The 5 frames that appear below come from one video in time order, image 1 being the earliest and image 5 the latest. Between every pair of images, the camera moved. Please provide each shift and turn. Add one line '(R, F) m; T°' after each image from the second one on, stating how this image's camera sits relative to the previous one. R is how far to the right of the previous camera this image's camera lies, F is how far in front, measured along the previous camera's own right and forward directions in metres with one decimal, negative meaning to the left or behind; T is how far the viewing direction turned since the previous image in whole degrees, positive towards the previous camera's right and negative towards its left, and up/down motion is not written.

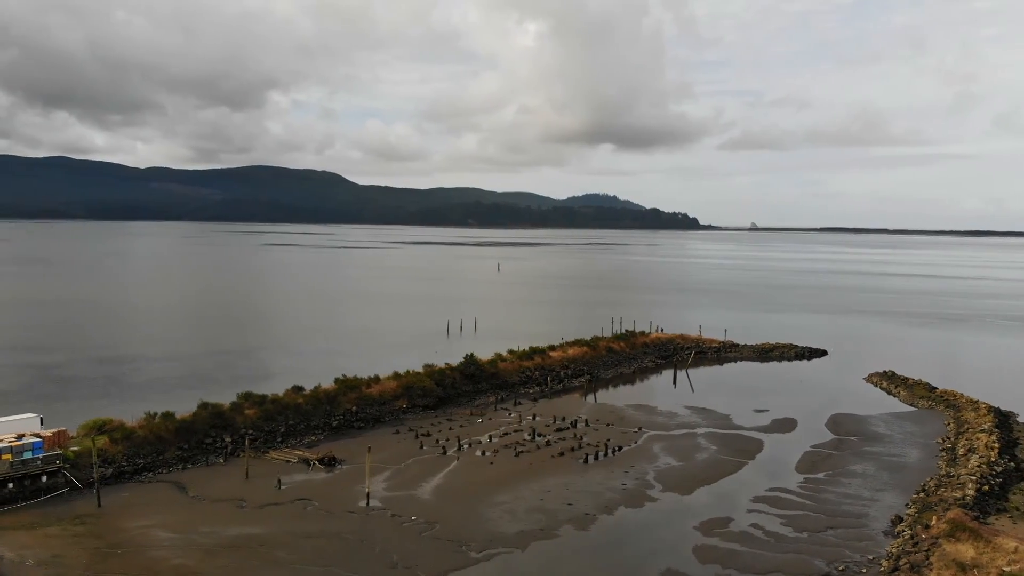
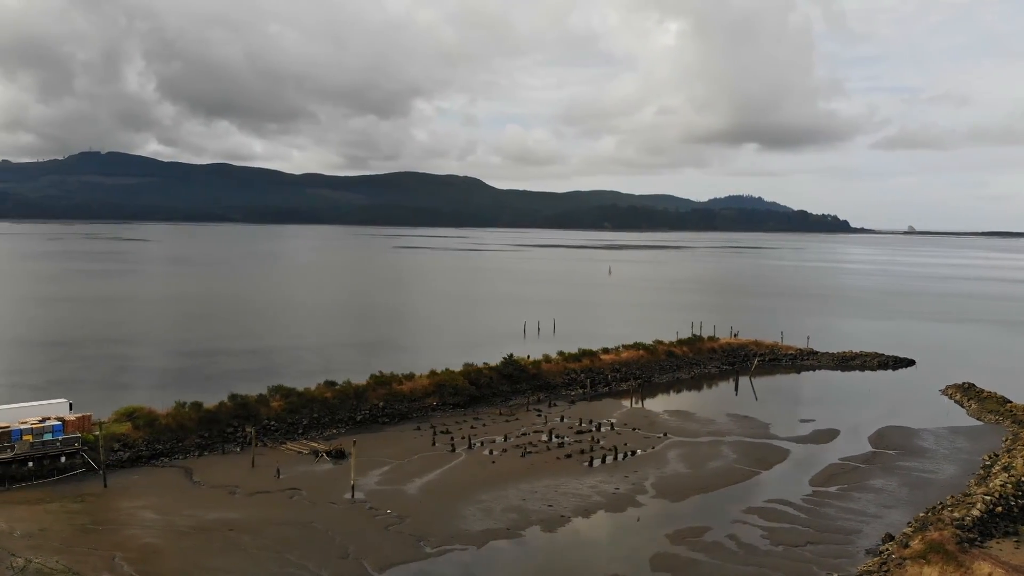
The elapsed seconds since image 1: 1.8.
(+3.7, +0.2) m; -9°
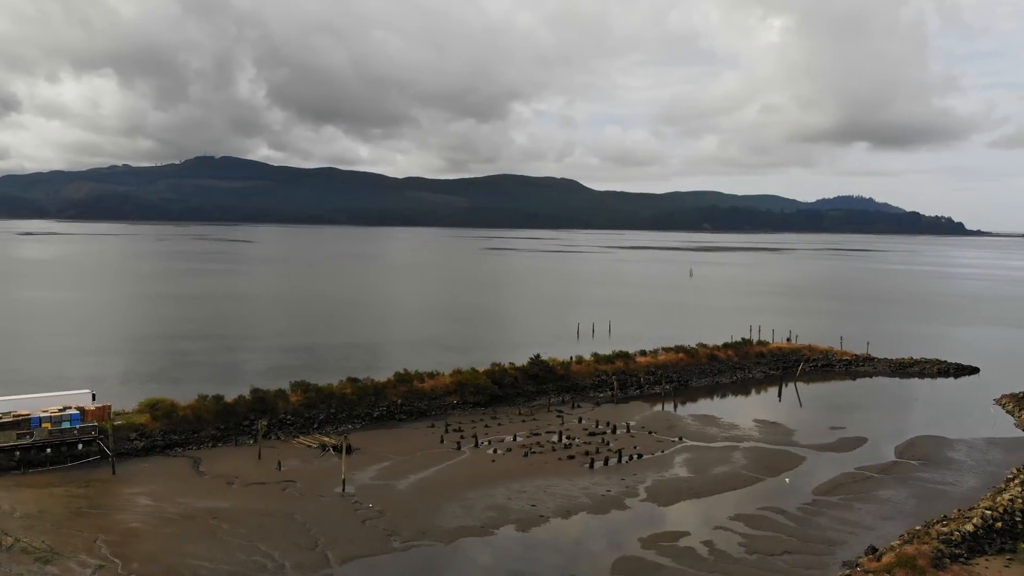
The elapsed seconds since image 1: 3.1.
(+2.7, +0.1) m; -6°
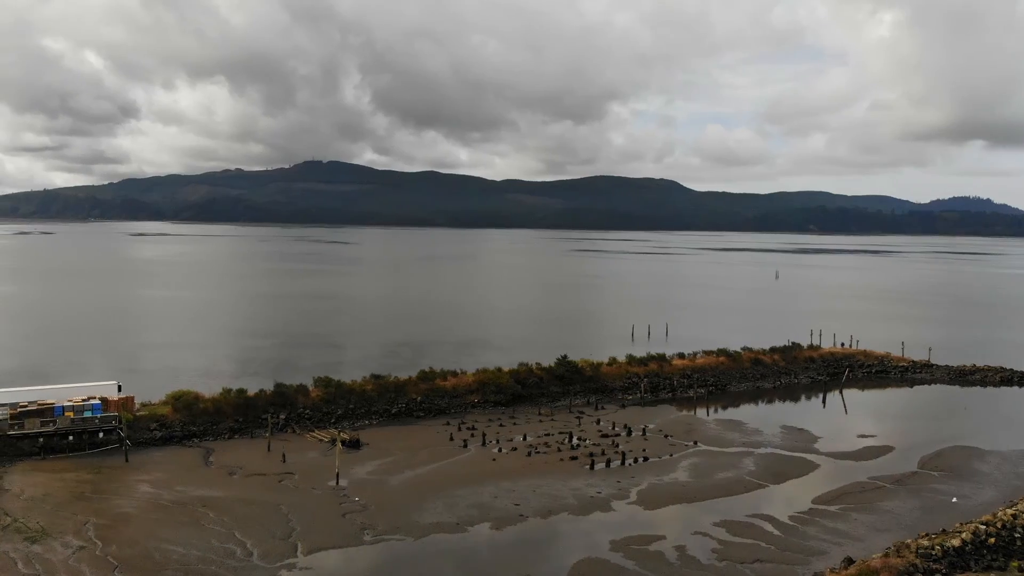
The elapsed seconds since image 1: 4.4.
(+2.7, +0.1) m; -6°
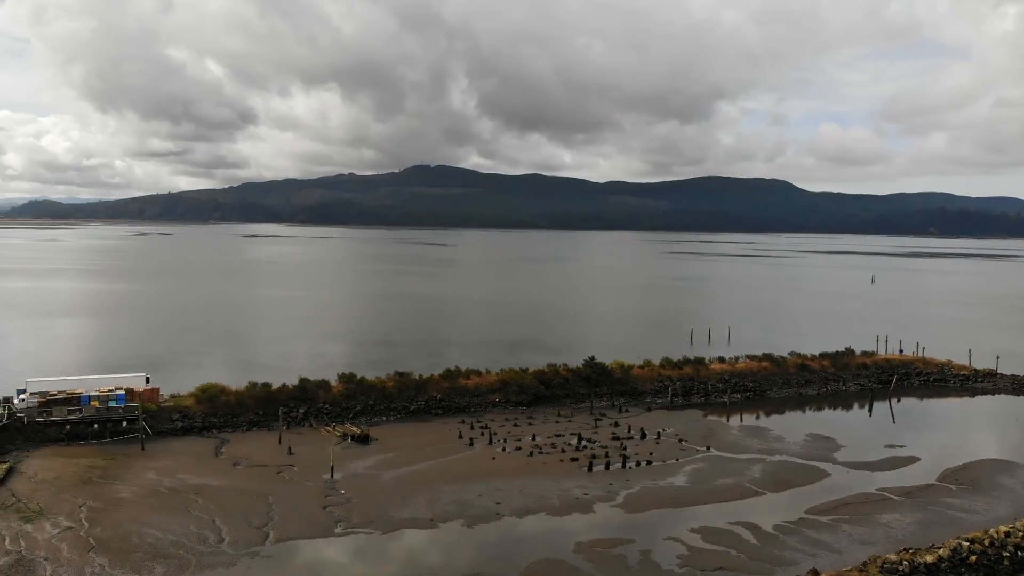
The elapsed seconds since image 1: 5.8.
(+2.9, +0.1) m; -7°
